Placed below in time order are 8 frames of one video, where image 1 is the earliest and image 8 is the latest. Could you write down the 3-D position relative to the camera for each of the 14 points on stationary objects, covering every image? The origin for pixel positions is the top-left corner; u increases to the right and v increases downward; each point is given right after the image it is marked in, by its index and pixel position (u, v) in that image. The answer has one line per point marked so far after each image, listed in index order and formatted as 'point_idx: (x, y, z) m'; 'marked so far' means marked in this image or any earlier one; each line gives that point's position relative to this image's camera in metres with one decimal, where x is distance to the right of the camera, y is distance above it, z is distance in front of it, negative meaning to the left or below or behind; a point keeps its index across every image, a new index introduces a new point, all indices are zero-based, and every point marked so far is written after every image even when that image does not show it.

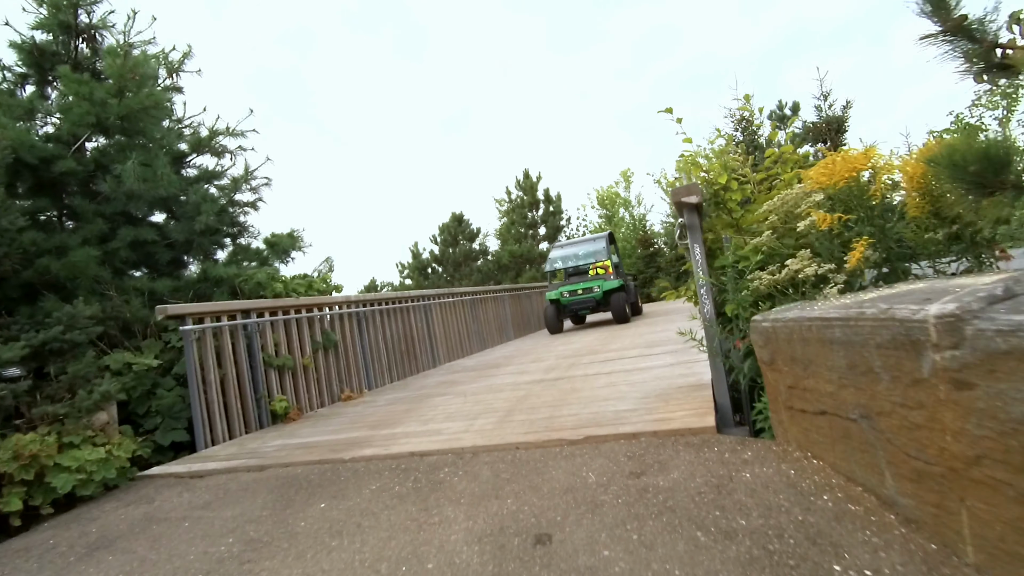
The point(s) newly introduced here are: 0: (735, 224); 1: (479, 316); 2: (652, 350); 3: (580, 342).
0: (+1.2, +0.3, +2.8) m
1: (-0.6, -0.5, +9.0) m
2: (+1.3, -0.6, +5.0) m
3: (+0.9, -0.7, +6.9) m
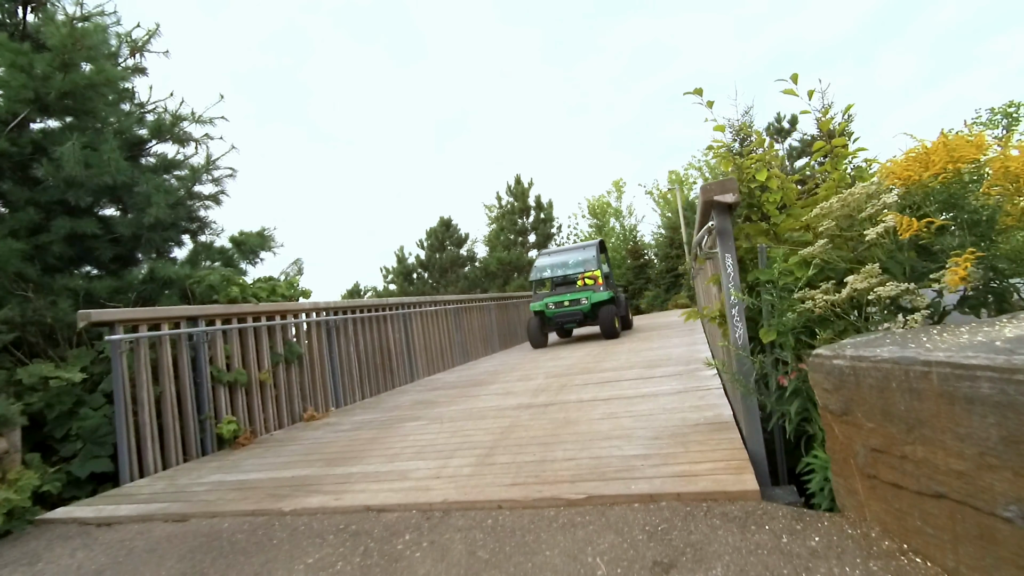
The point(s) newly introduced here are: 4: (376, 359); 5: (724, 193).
0: (+1.2, +0.3, +2.3) m
1: (-0.8, -0.6, +8.4) m
2: (+1.2, -0.7, +4.5) m
3: (+0.7, -0.9, +6.3) m
4: (-1.6, -0.8, +6.0) m
5: (+0.9, +0.4, +2.1) m
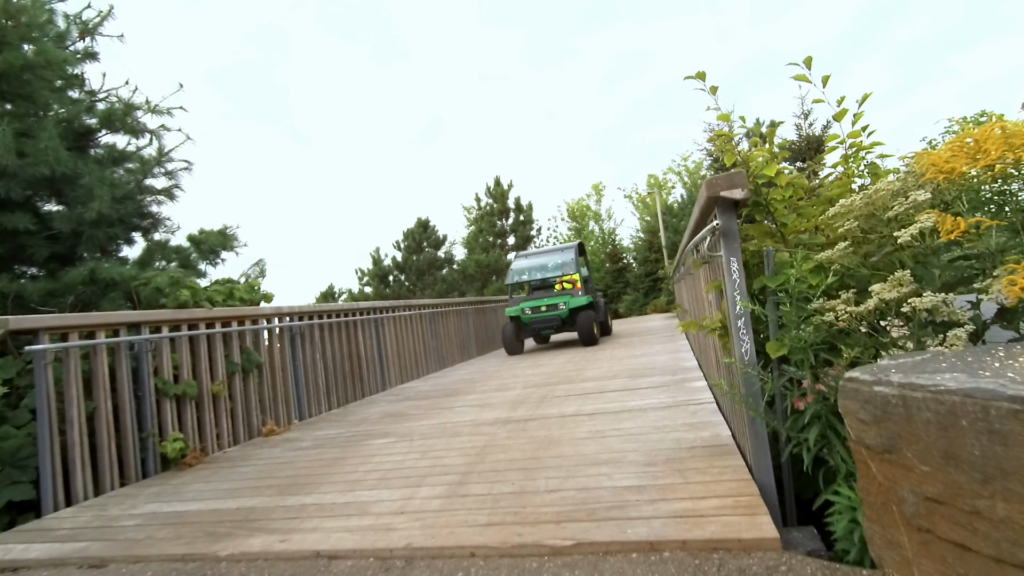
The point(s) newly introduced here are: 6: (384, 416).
0: (+1.1, +0.2, +2.1) m
1: (-1.1, -0.7, +8.1) m
2: (+1.0, -0.8, +4.2) m
3: (+0.4, -0.9, +6.1) m
4: (-1.8, -0.9, +5.7) m
5: (+0.8, +0.4, +1.8) m
6: (-1.1, -1.1, +4.5) m
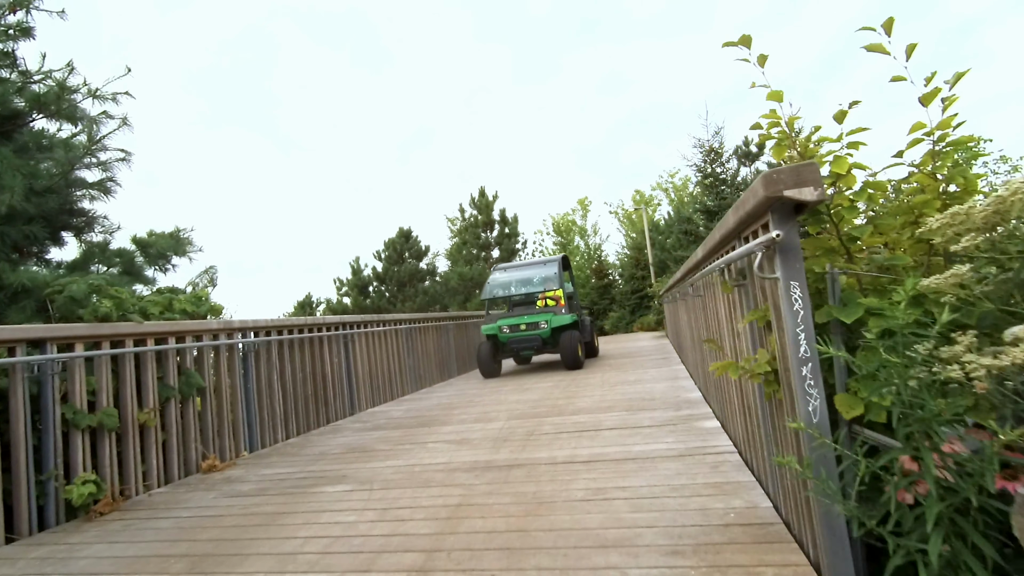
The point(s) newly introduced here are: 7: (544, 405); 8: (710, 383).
0: (+1.0, +0.1, +1.6) m
1: (-1.4, -0.9, +7.5) m
2: (+0.9, -1.0, +3.7) m
3: (+0.2, -1.1, +5.5) m
4: (-2.0, -1.0, +5.1) m
5: (+0.7, +0.3, +1.3) m
6: (-1.2, -1.2, +3.9) m
7: (+0.3, -1.1, +4.8) m
8: (+1.4, -0.7, +3.6) m
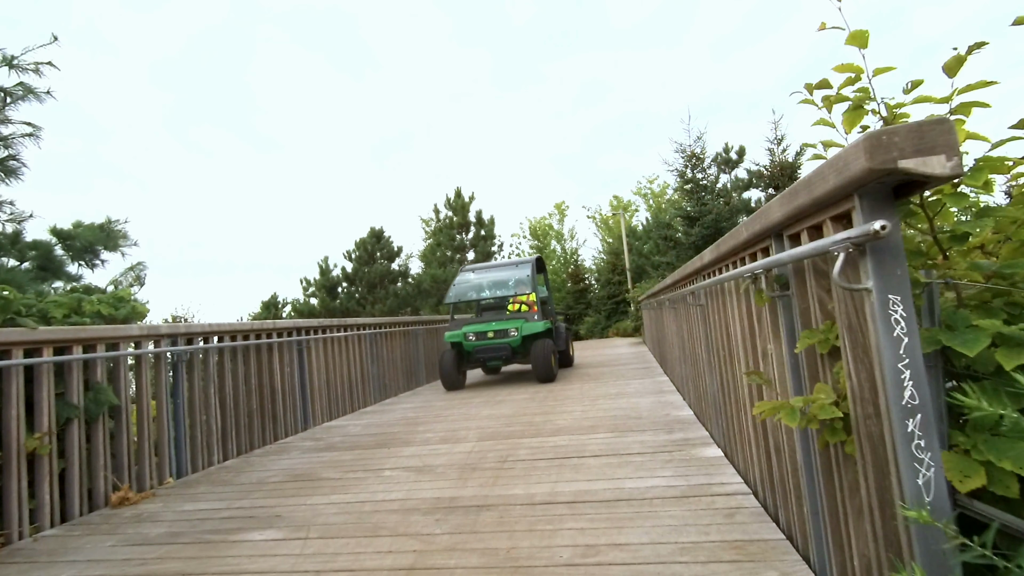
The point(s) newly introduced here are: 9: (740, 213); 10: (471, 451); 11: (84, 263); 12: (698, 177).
0: (+1.0, +0.1, +1.2) m
1: (-1.7, -0.9, +6.9) m
2: (+0.7, -1.0, +3.3) m
3: (0.0, -1.1, +5.1) m
4: (-2.3, -1.0, +4.5) m
5: (+0.7, +0.2, +0.9) m
6: (-1.4, -1.2, +3.3) m
7: (+0.1, -1.1, +4.3) m
8: (+1.2, -0.7, +3.2) m
9: (+5.8, +1.9, +13.3) m
10: (-0.3, -1.1, +3.5) m
11: (-3.8, +0.2, +4.6) m
12: (+4.9, +2.9, +13.8) m
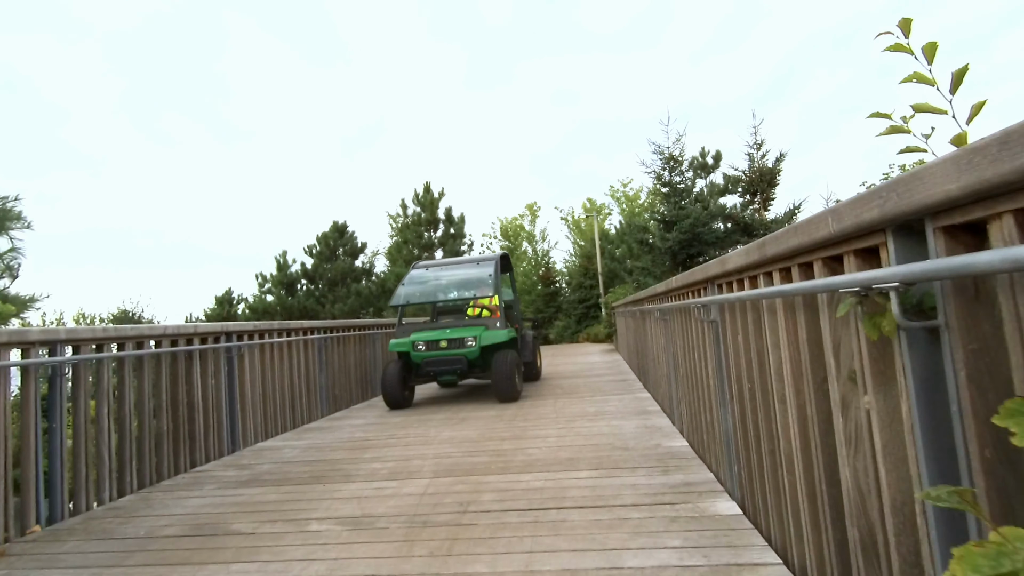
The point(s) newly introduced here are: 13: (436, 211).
0: (+0.9, 0.0, +0.6) m
1: (-2.1, -0.9, +6.2) m
2: (+0.5, -1.0, +2.7) m
3: (-0.3, -1.2, +4.4) m
4: (-2.5, -1.0, +3.7) m
5: (+0.7, +0.2, +0.3) m
6: (-1.6, -1.2, +2.6) m
7: (-0.2, -1.1, +3.6) m
8: (+1.0, -0.8, +2.6) m
9: (+5.1, +1.7, +13.0) m
10: (-0.5, -1.1, +2.9) m
11: (-4.0, +0.3, +3.7) m
12: (+4.2, +2.8, +13.4) m
13: (-2.8, +2.8, +19.4) m
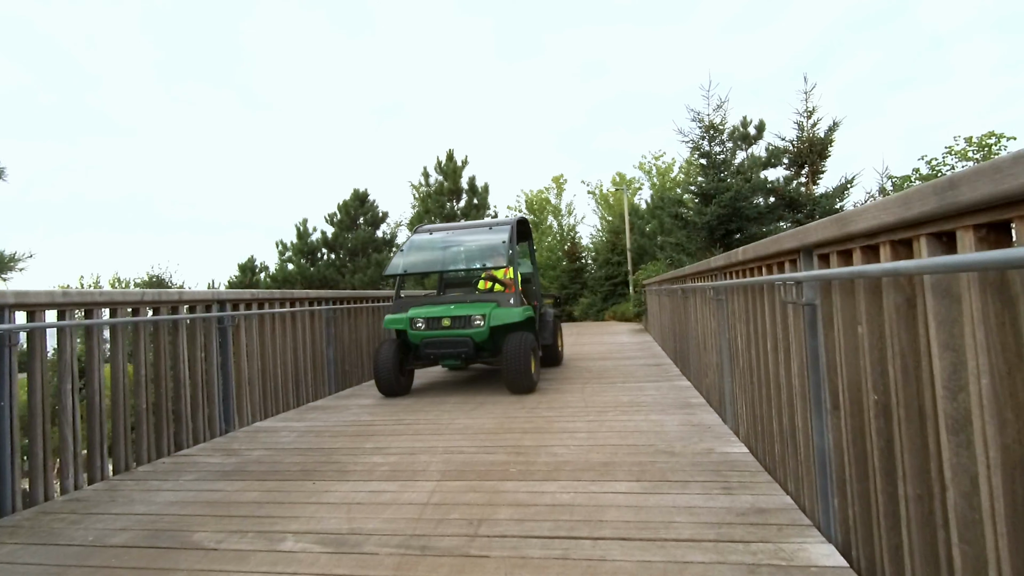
0: (+1.0, 0.0, 0.0) m
1: (-1.9, -0.5, +5.7) m
2: (+0.6, -0.9, +2.1) m
3: (-0.2, -1.0, +3.9) m
4: (-2.4, -0.7, +3.3) m
5: (+0.7, +0.2, -0.3) m
6: (-1.5, -1.0, +2.2) m
7: (-0.1, -1.0, +3.1) m
8: (+1.1, -0.7, +2.0) m
9: (+5.8, +2.2, +12.1) m
10: (-0.4, -1.0, +2.3) m
11: (-3.8, +0.6, +3.3) m
12: (+4.9, +3.3, +12.5) m
13: (-1.9, +3.8, +18.7) m
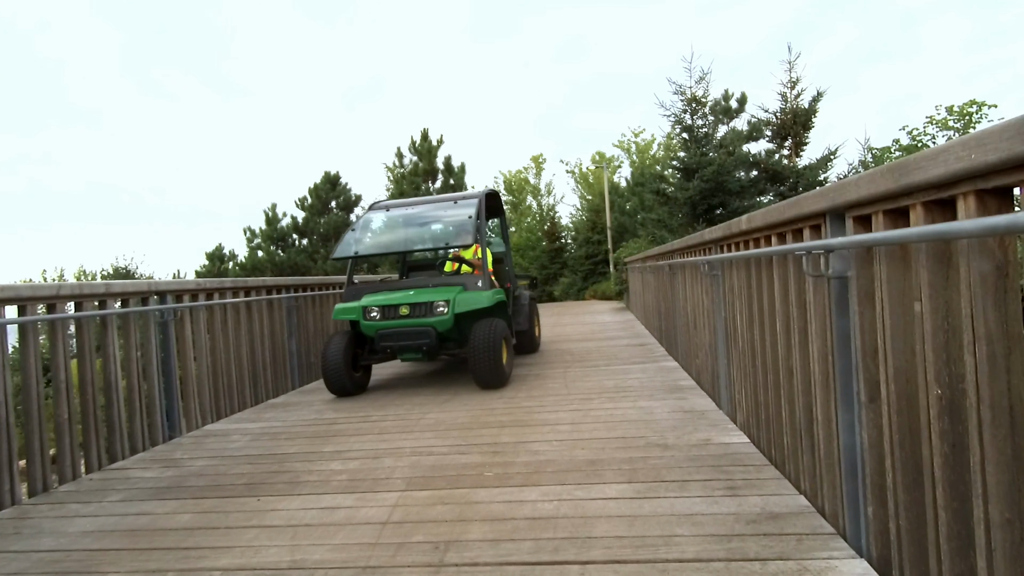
0: (+0.9, +0.1, -0.4) m
1: (-2.1, -0.4, +5.3) m
2: (+0.5, -0.8, +1.8) m
3: (-0.3, -0.8, +3.5) m
4: (-2.5, -0.7, +2.8) m
5: (+0.7, +0.2, -0.7) m
6: (-1.6, -1.0, +1.8) m
7: (-0.2, -0.9, +2.8) m
8: (+1.0, -0.6, +1.7) m
9: (+5.2, +2.8, +11.8) m
10: (-0.5, -0.9, +2.0) m
11: (-4.0, +0.6, +2.7) m
12: (+4.3, +3.9, +12.2) m
13: (-2.7, +4.4, +18.2) m
